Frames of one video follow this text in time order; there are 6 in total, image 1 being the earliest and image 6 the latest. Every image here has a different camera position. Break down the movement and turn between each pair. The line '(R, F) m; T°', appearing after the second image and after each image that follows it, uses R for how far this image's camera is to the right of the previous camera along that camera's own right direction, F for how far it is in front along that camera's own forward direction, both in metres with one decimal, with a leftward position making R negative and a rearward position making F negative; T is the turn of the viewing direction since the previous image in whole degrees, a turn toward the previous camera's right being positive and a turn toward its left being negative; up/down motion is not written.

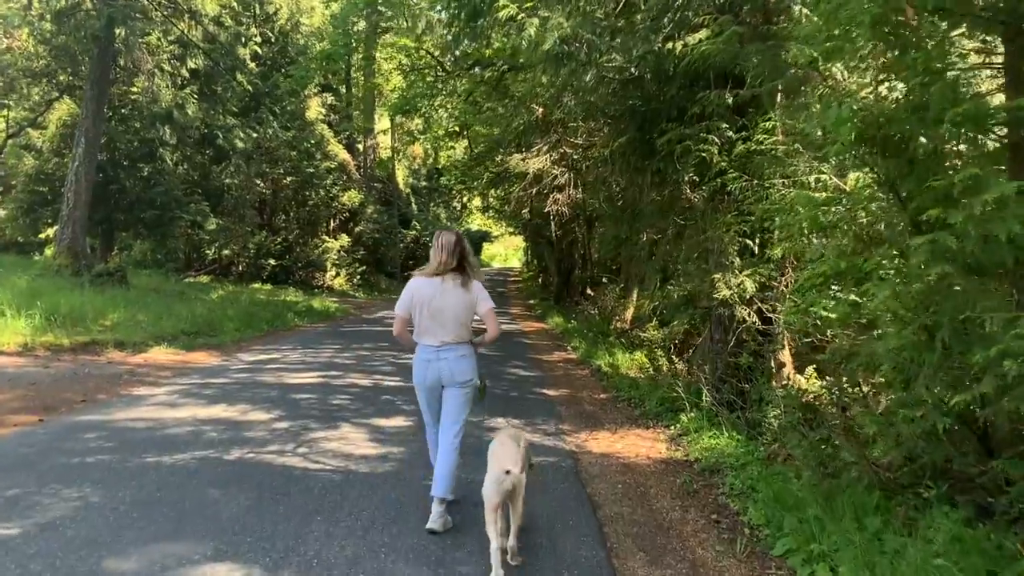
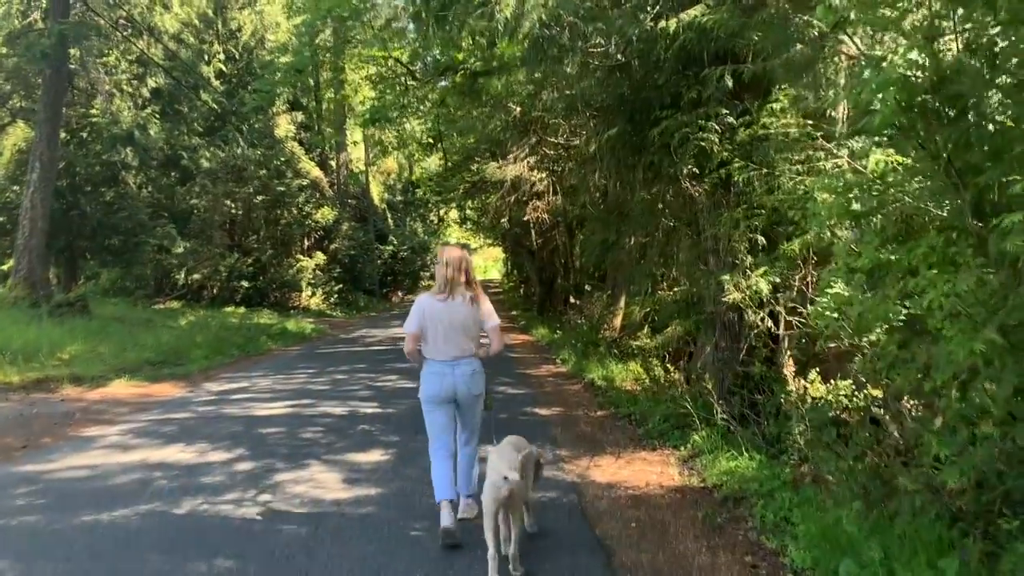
(0.0, +0.9) m; +1°
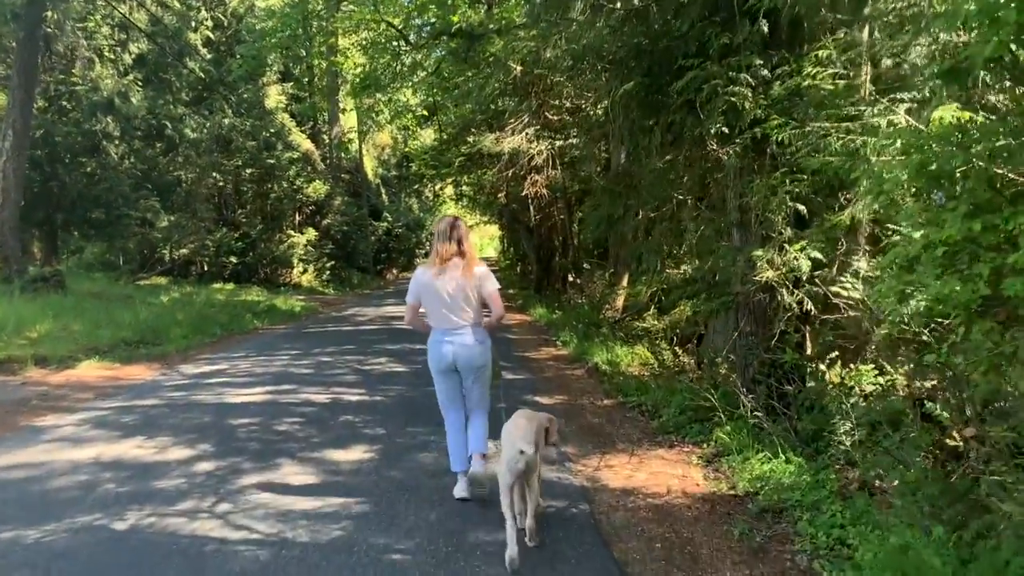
(0.0, +0.9) m; 0°
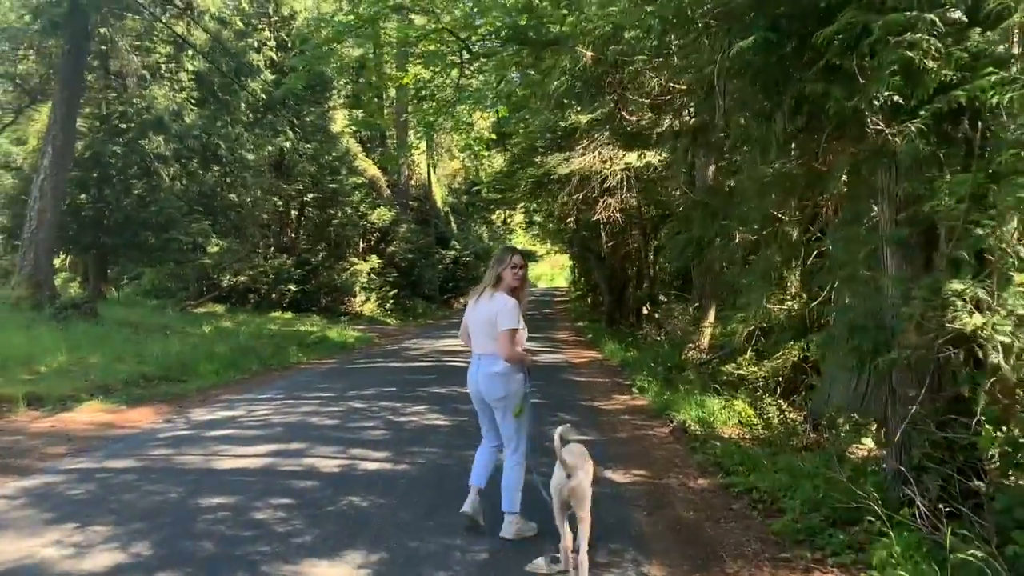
(+0.1, +2.2) m; -5°
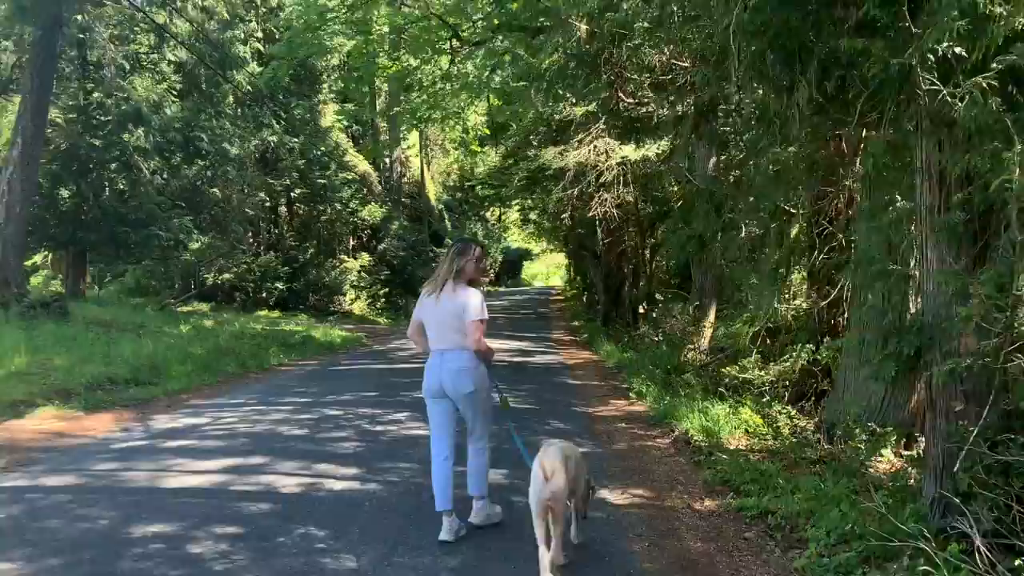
(+0.1, +0.8) m; 0°
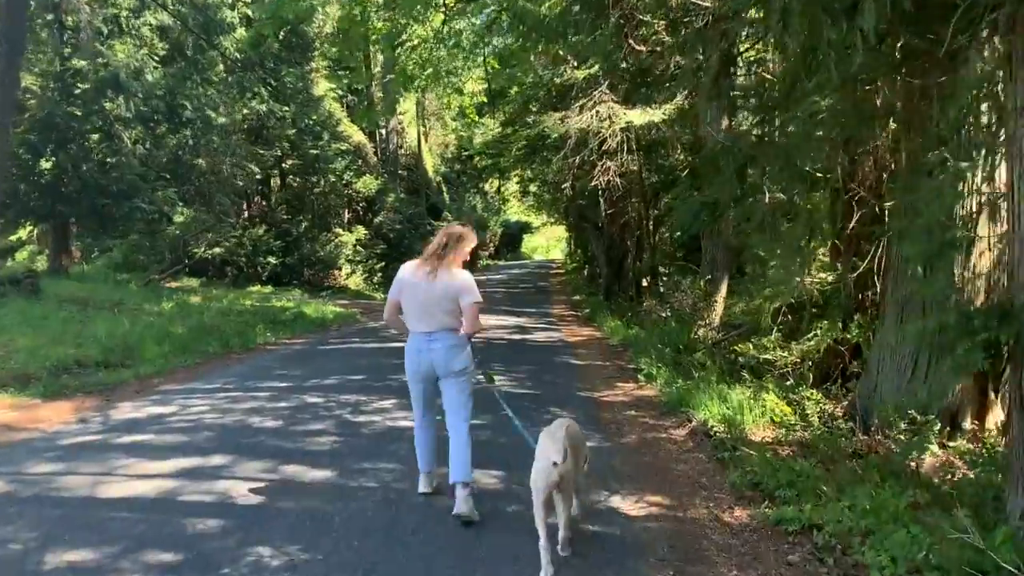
(0.0, +1.0) m; 0°
